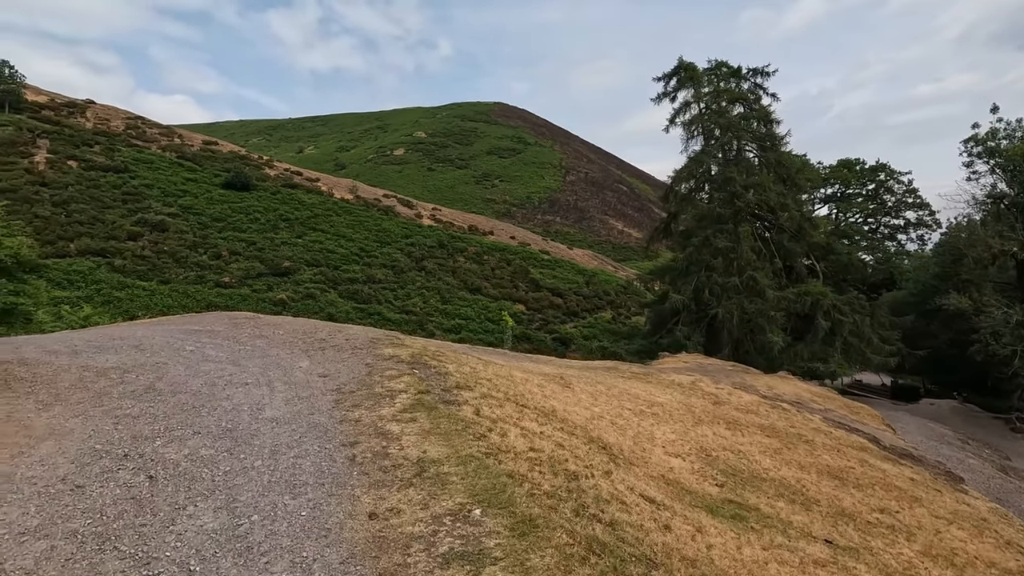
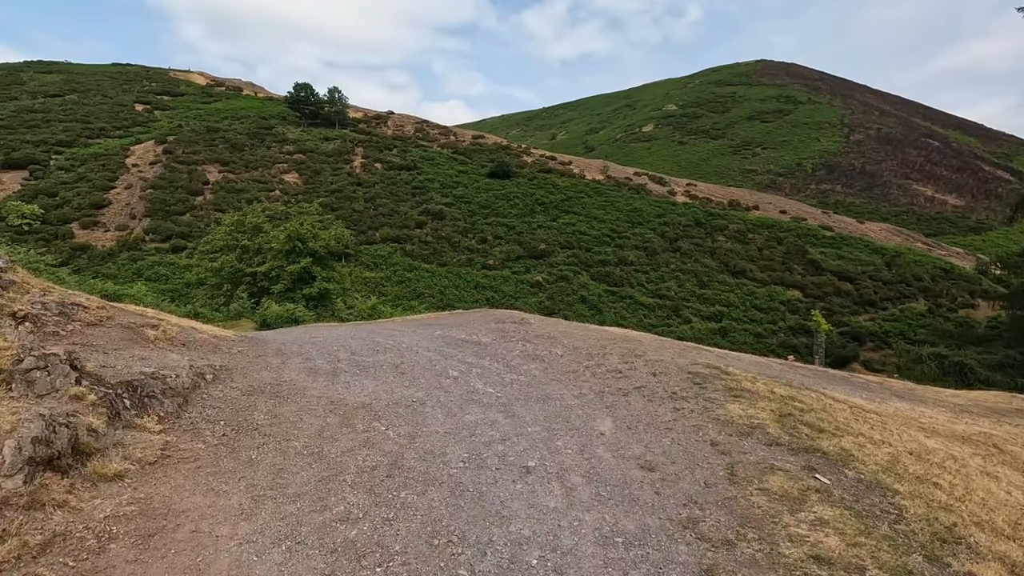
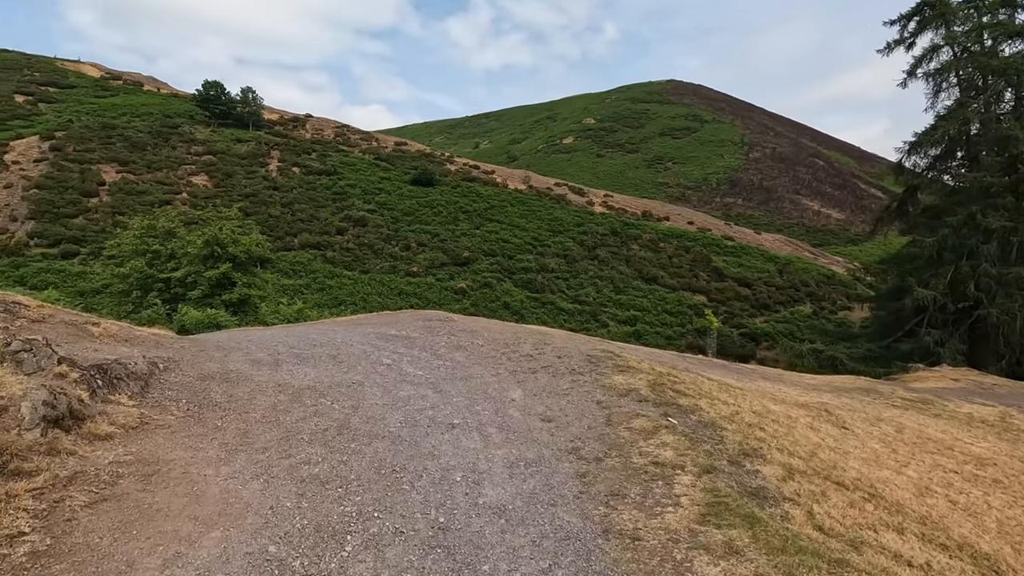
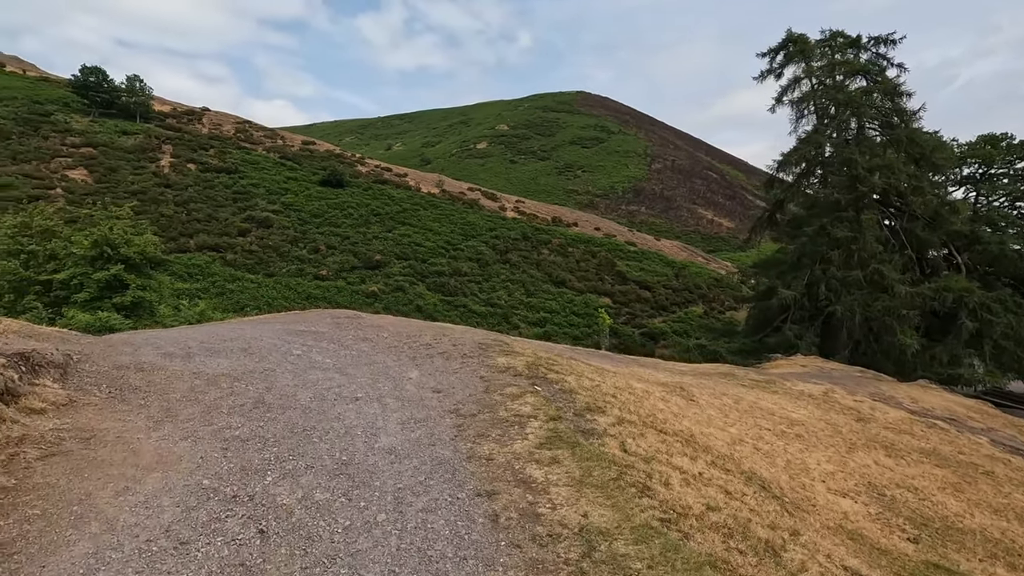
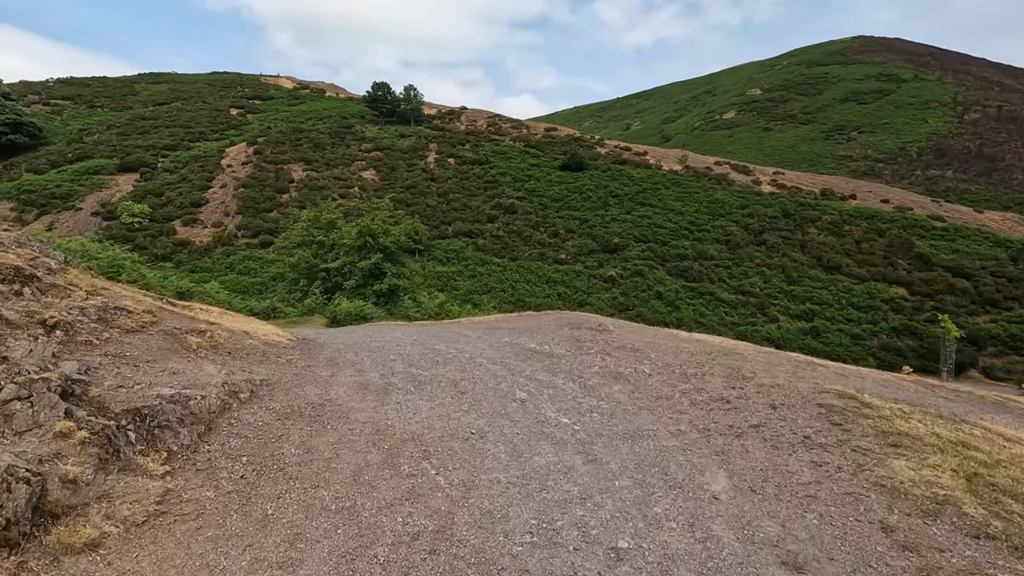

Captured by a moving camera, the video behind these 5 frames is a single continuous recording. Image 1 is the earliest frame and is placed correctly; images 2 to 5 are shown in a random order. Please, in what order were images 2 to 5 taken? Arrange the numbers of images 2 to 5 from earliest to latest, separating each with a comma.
4, 3, 2, 5
